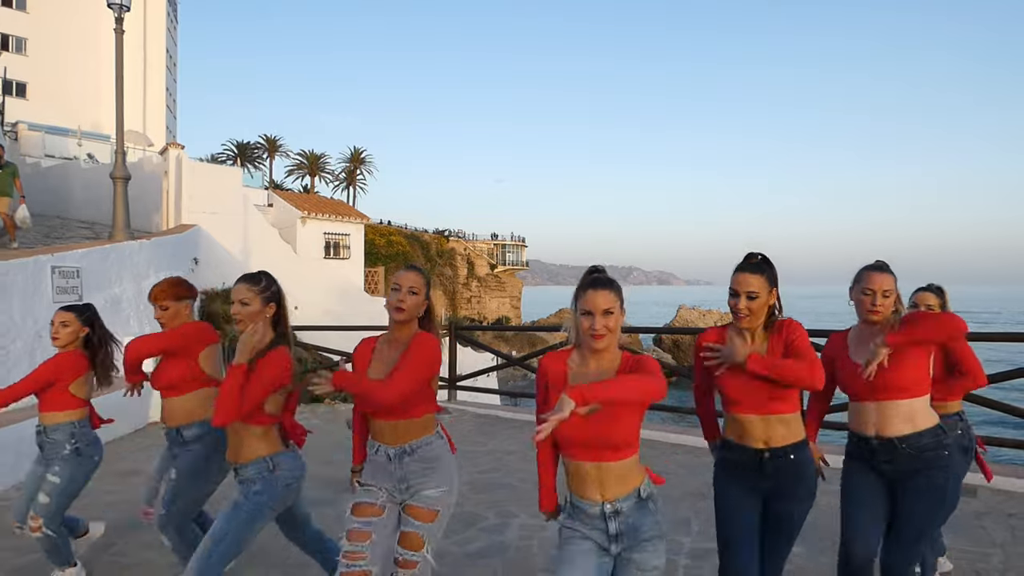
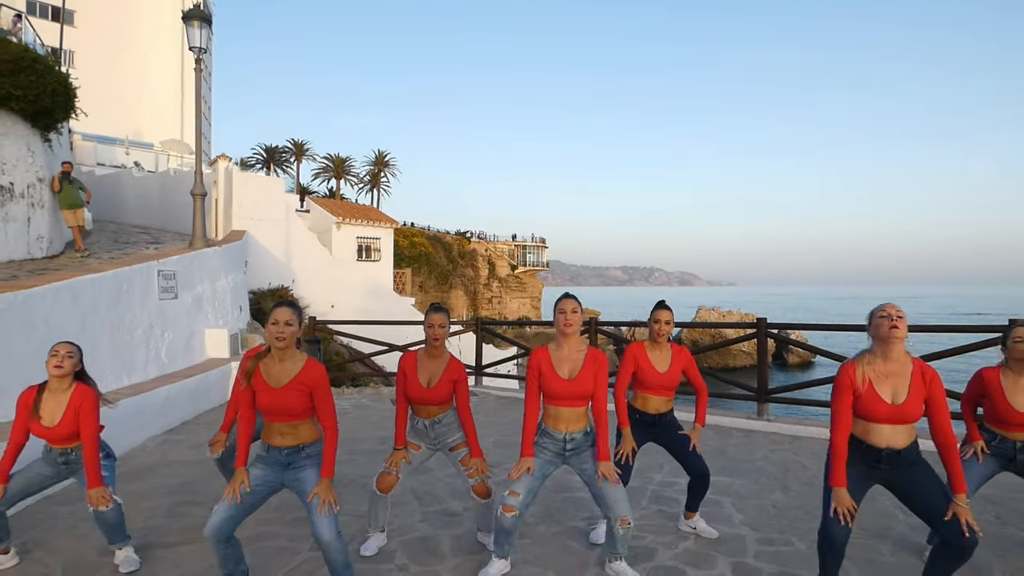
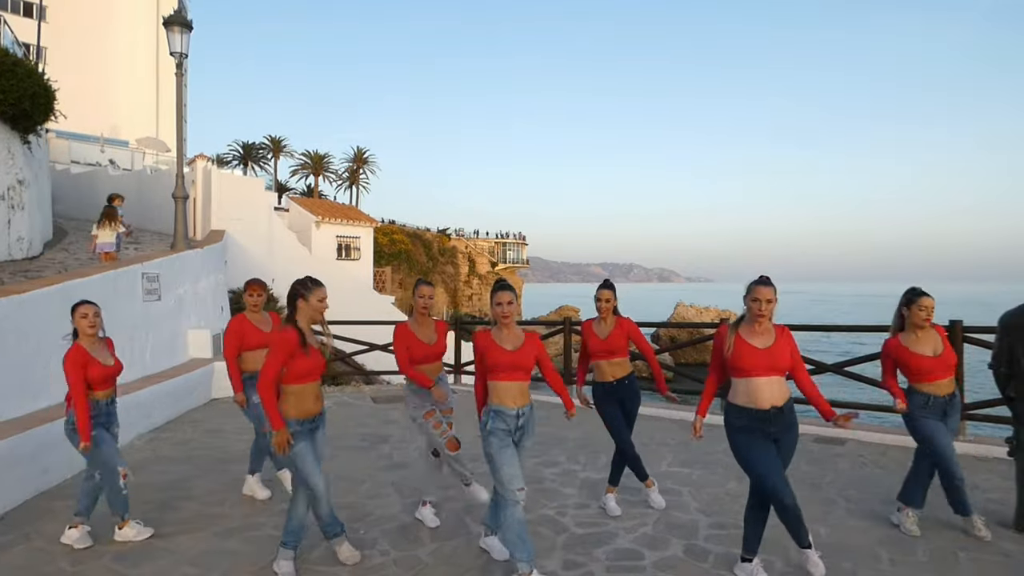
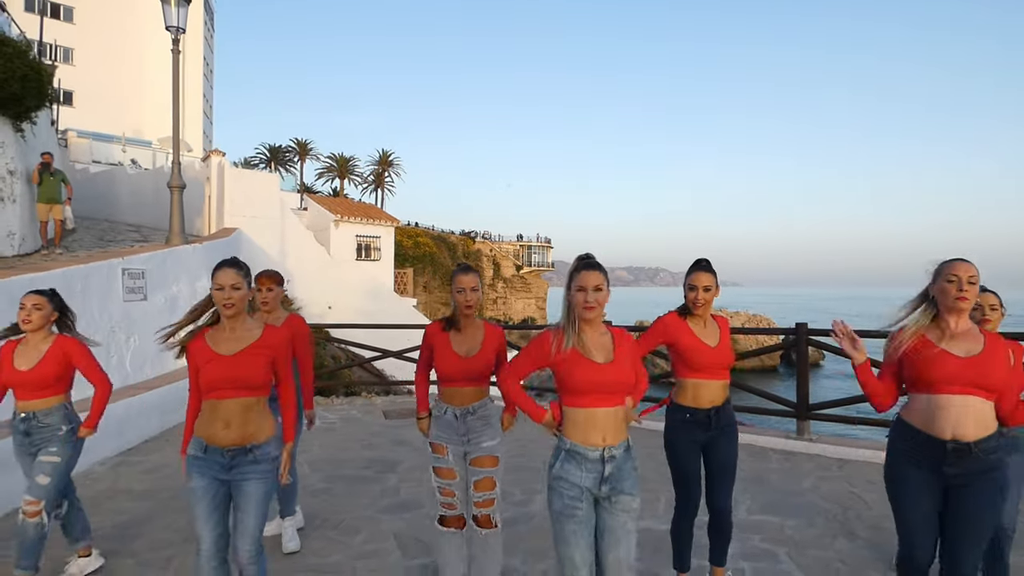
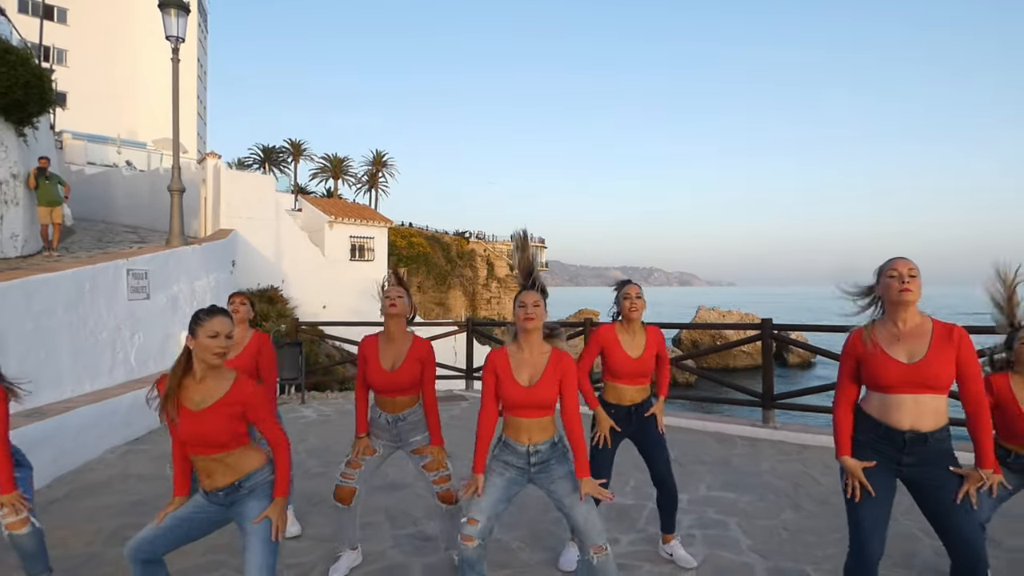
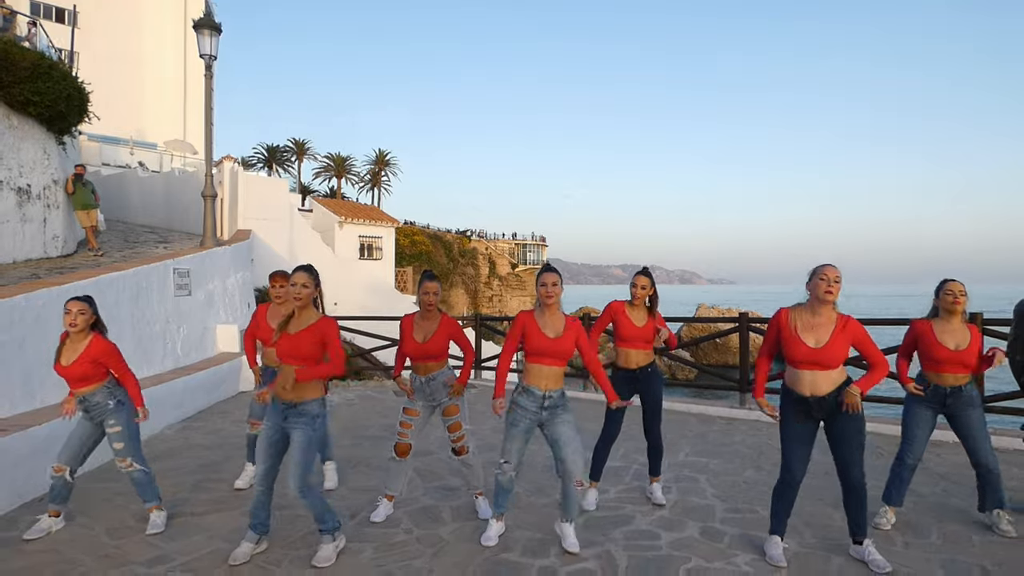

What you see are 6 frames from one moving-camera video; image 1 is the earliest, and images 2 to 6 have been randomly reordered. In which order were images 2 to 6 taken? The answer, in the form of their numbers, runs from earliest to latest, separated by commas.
4, 5, 2, 6, 3
